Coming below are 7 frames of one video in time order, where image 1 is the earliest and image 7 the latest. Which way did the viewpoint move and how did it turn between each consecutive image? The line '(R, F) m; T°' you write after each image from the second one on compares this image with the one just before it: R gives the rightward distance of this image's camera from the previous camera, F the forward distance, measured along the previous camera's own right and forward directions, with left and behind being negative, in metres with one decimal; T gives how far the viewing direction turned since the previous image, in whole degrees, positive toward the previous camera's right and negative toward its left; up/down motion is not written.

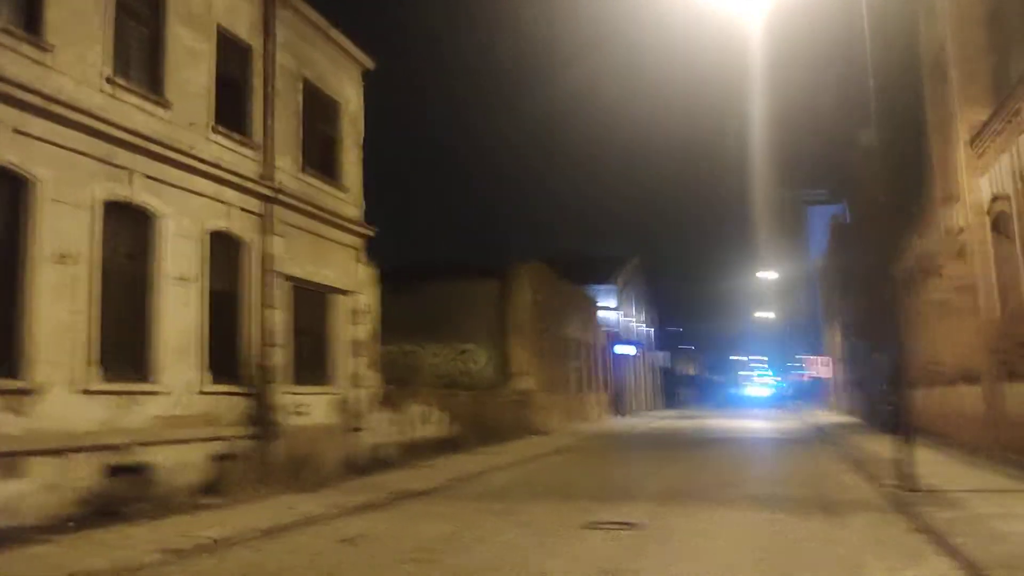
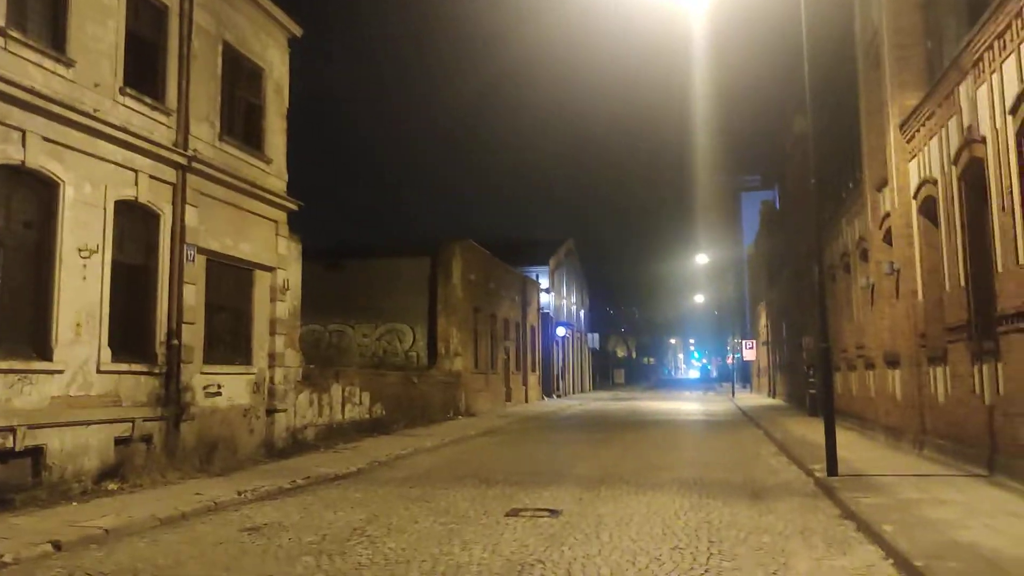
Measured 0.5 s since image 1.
(+0.2, +0.5) m; +4°
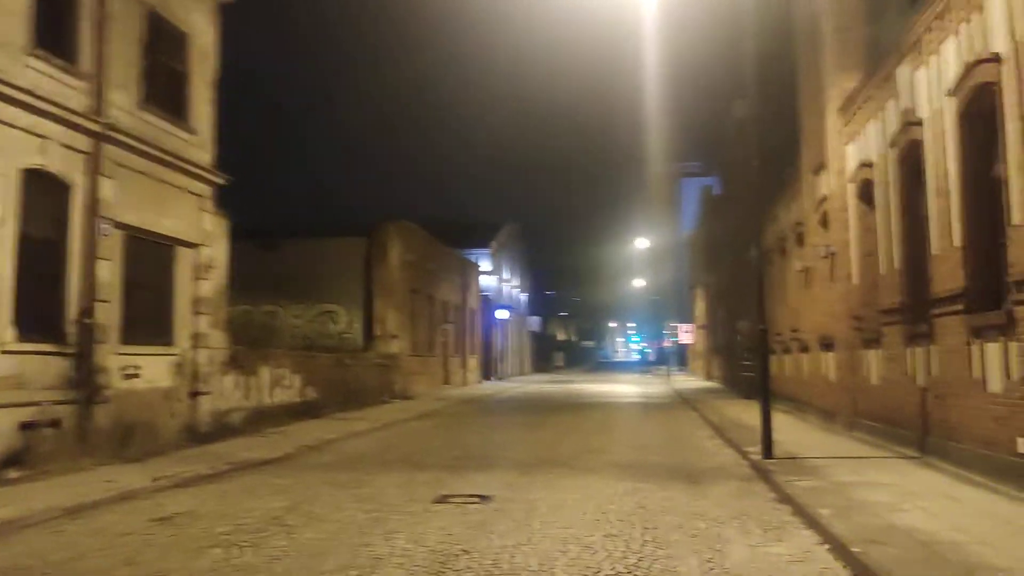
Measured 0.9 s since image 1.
(+0.1, +0.4) m; +4°
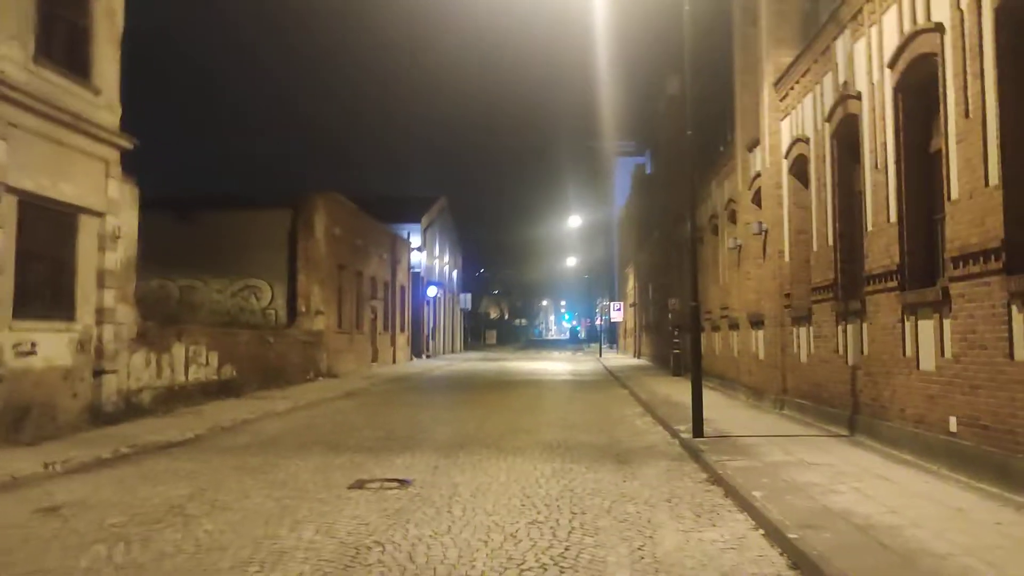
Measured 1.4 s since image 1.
(+0.1, +0.6) m; +4°
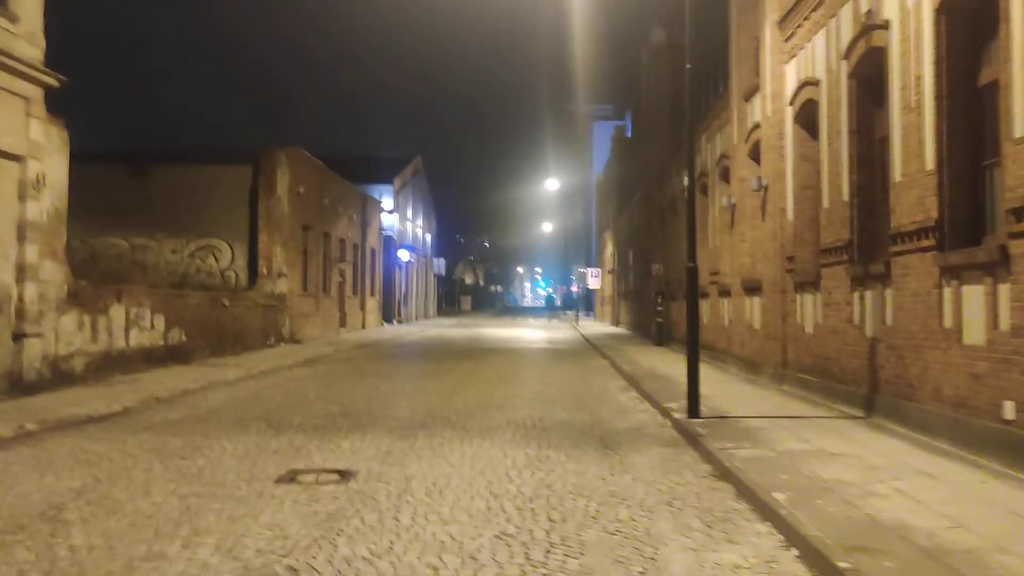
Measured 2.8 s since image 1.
(+0.1, +1.7) m; +2°
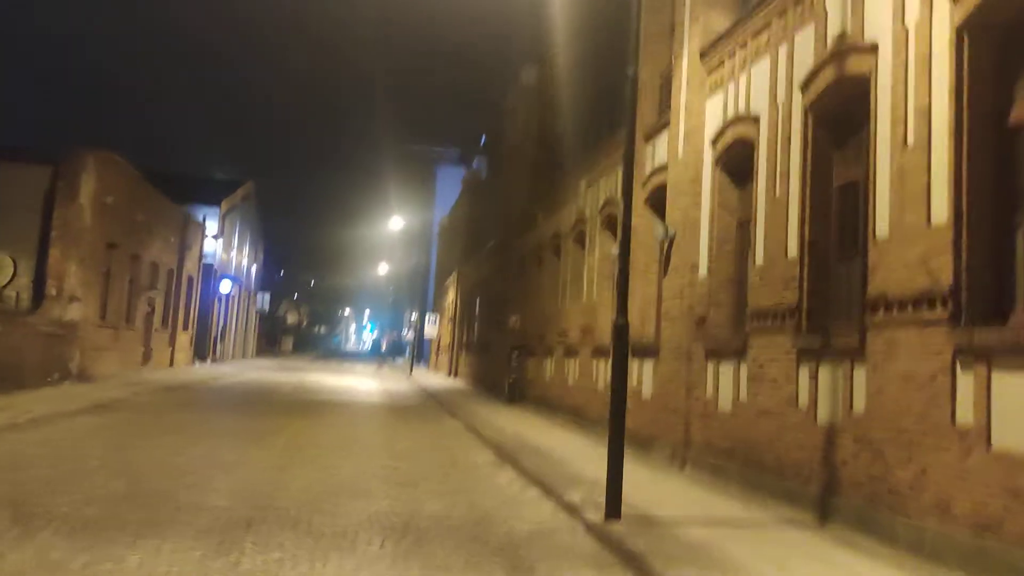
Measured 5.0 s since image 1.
(-0.5, +2.8) m; +11°
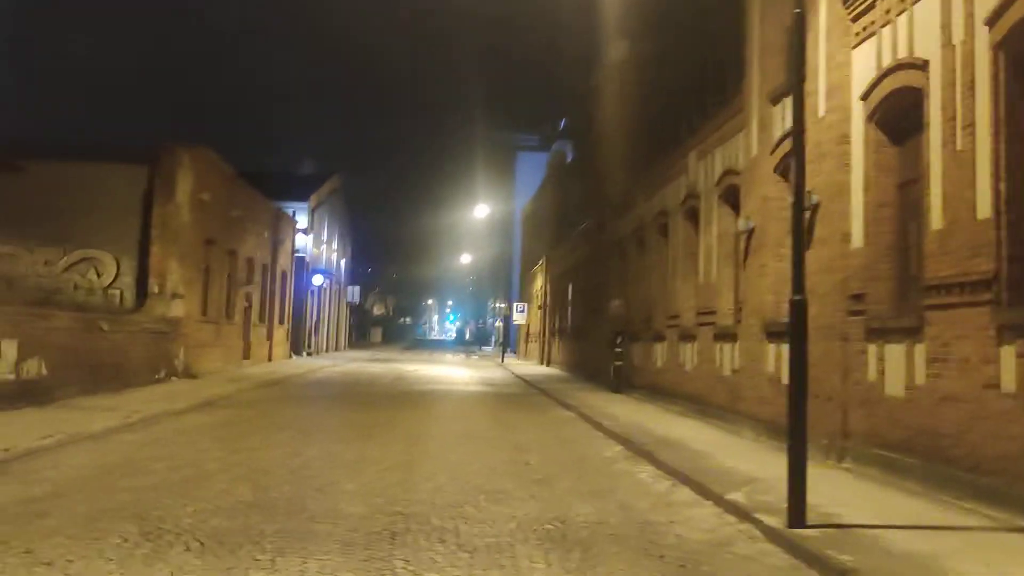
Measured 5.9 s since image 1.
(-0.7, +0.9) m; -5°
